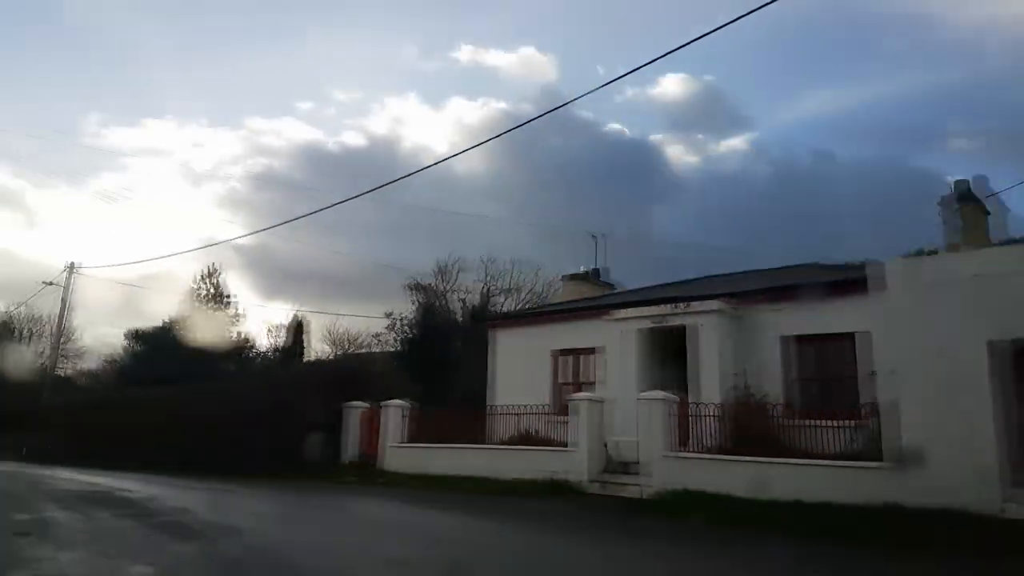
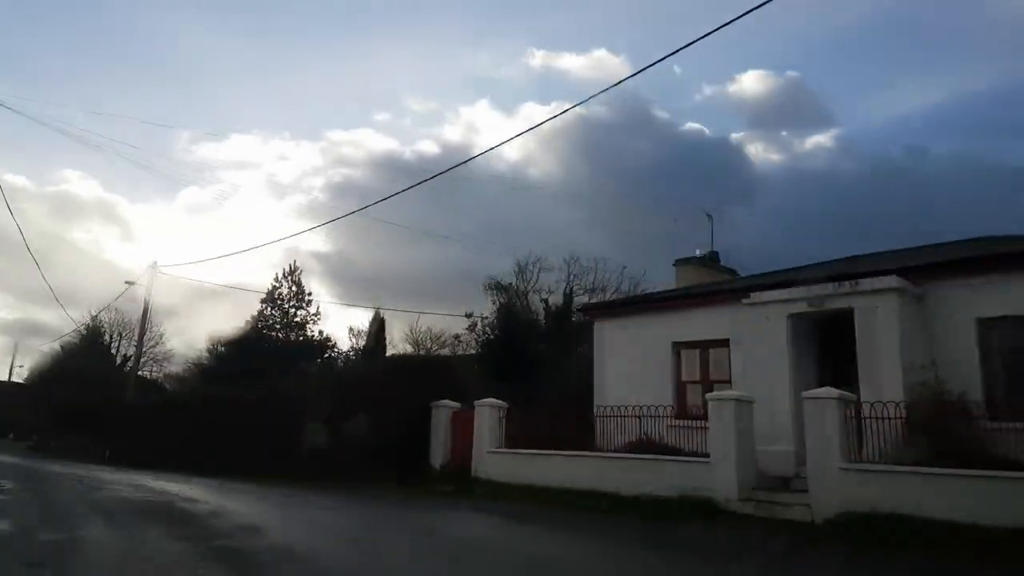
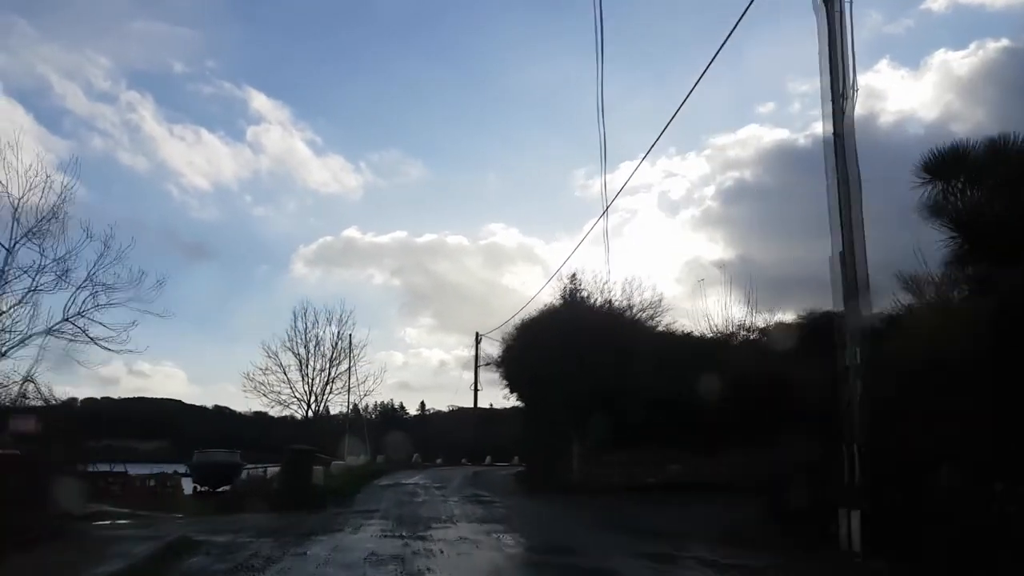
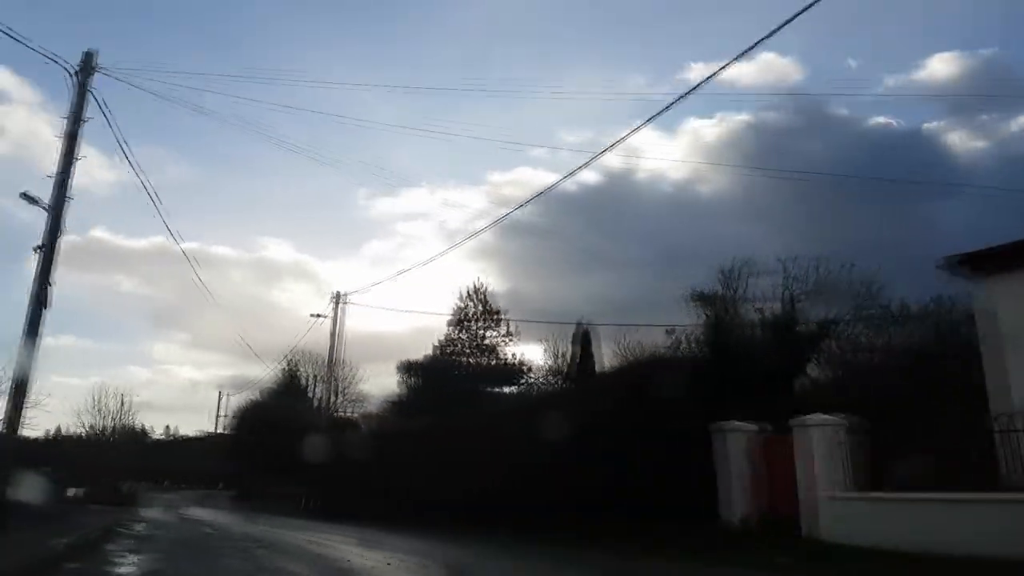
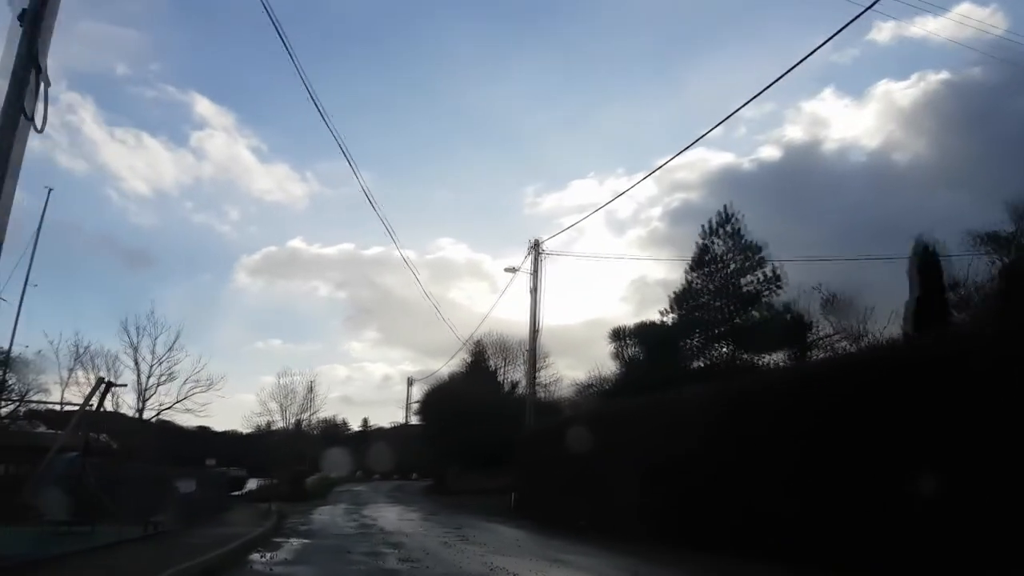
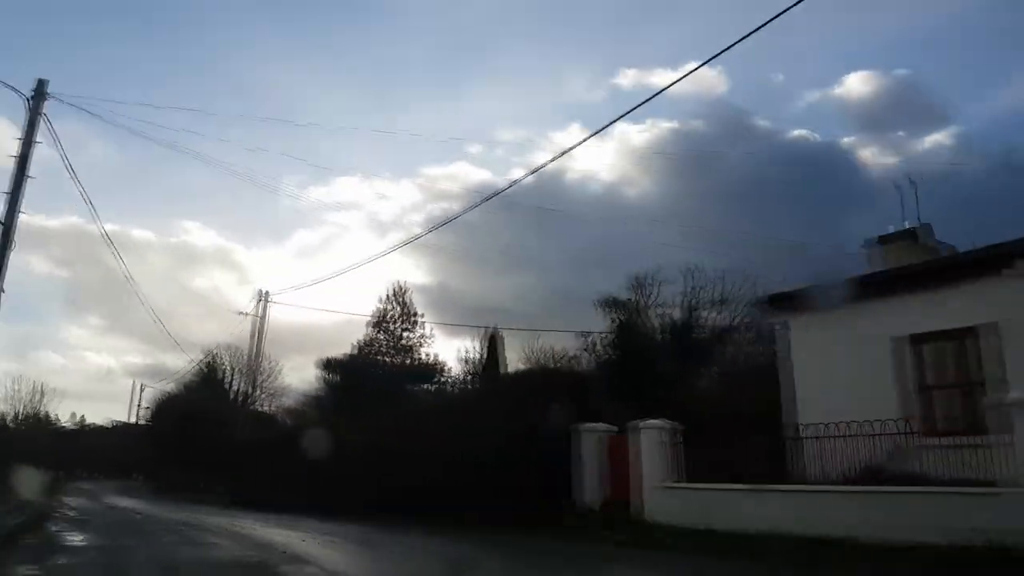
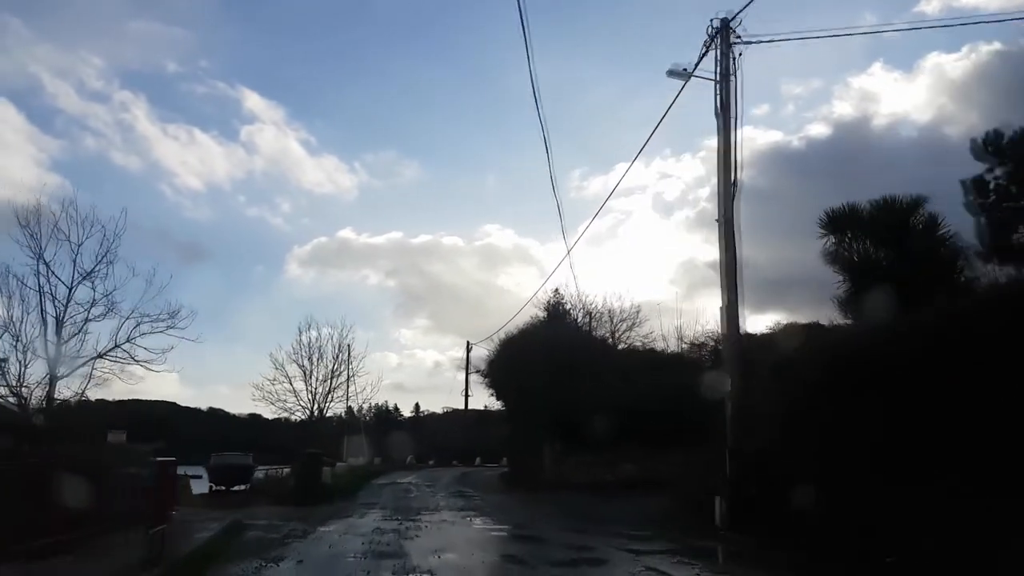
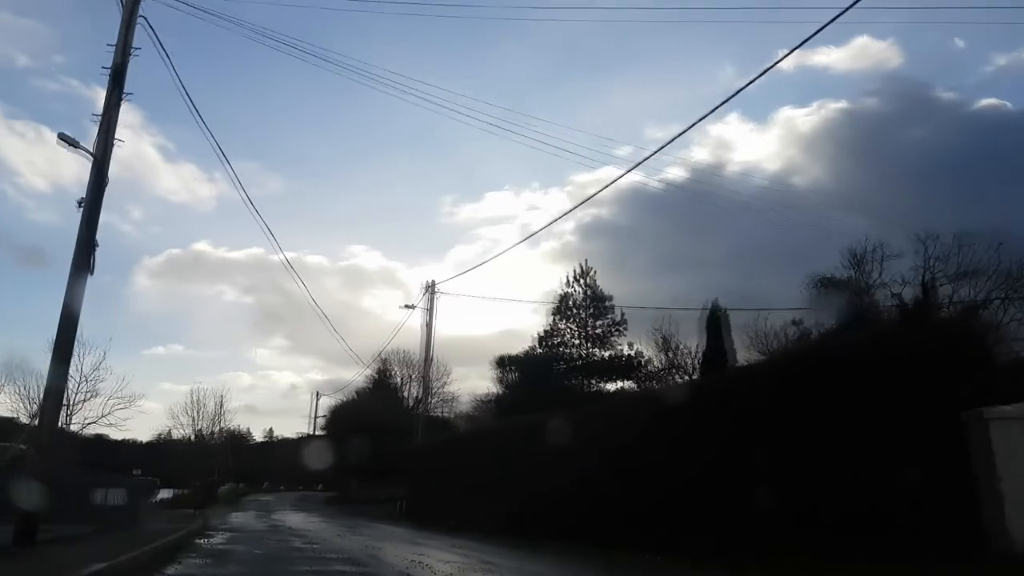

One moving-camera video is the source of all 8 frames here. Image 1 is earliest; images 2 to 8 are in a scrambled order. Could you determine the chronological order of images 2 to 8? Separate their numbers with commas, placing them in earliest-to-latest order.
2, 6, 4, 8, 5, 7, 3
